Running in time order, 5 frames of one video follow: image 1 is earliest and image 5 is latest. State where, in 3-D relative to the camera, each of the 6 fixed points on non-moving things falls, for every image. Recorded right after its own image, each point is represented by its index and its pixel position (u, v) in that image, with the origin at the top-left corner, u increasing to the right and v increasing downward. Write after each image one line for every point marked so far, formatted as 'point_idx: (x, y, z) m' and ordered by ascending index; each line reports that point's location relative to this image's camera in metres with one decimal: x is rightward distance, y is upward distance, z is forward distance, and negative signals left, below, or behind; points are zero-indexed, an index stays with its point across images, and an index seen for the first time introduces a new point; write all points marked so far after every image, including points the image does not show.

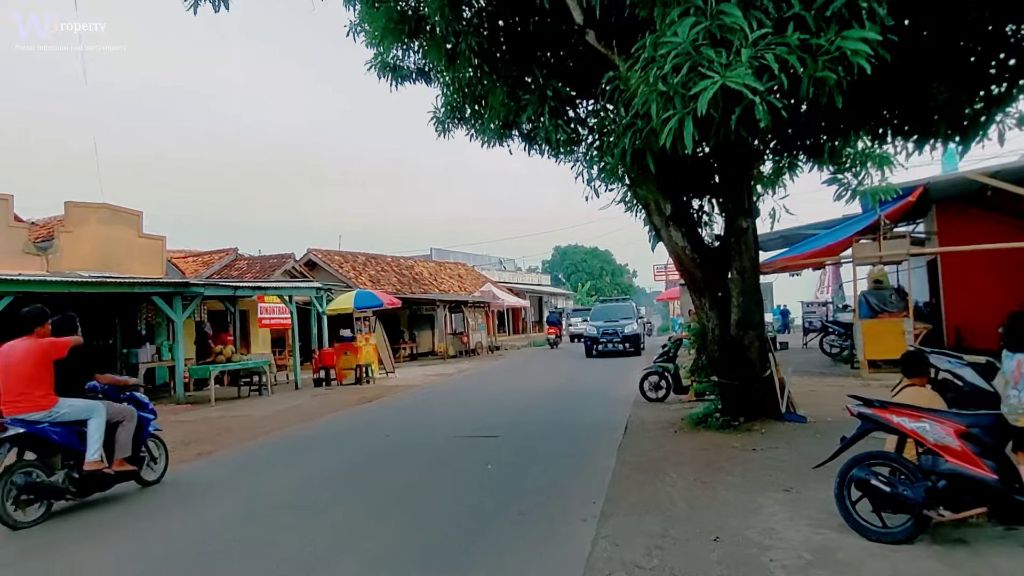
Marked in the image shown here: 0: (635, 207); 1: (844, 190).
0: (+1.6, +1.1, +8.9) m
1: (+4.6, +1.4, +9.2) m
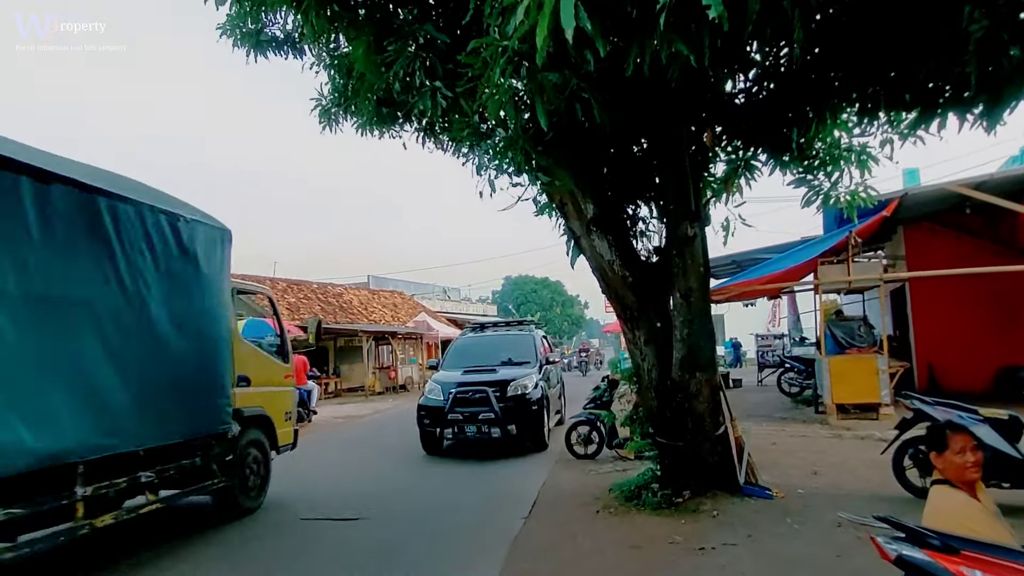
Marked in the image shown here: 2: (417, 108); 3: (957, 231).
0: (+0.4, +0.8, +6.9) m
1: (+3.3, +1.0, +7.4) m
2: (-0.9, +1.6, +5.9) m
3: (+8.2, +1.0, +12.2) m
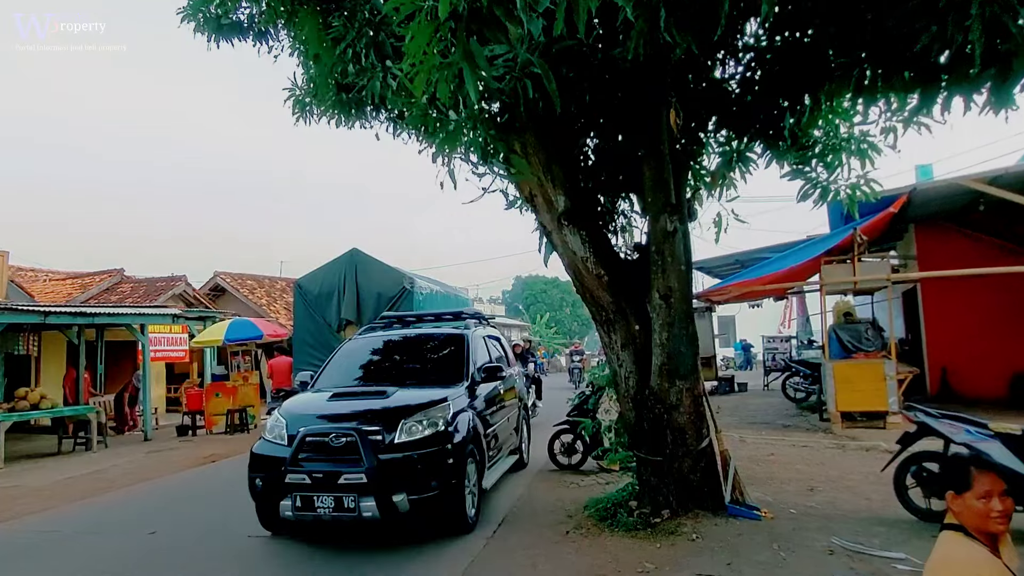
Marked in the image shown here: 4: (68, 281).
0: (+0.1, +0.8, +6.4) m
1: (+3.1, +1.0, +6.8) m
2: (-1.2, +1.6, +5.5) m
3: (+8.0, +1.0, +11.5) m
4: (-13.2, +0.2, +19.6) m
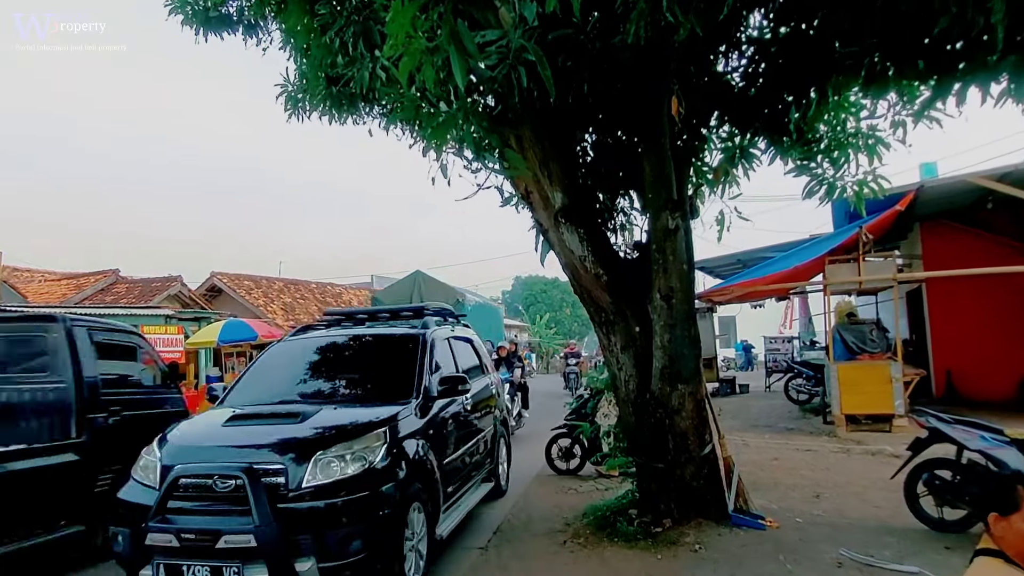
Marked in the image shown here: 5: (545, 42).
0: (+0.1, +0.8, +6.2) m
1: (+3.0, +1.0, +6.6) m
2: (-1.2, +1.6, +5.3) m
3: (+8.0, +1.0, +11.3) m
4: (-13.2, +0.2, +19.4) m
5: (+0.2, +1.6, +4.4) m
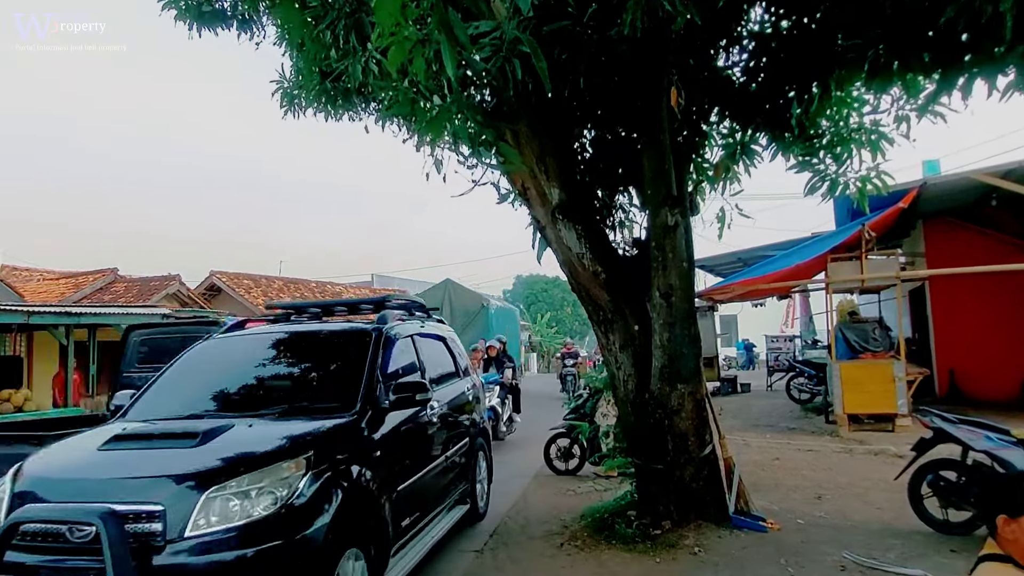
0: (0.0, +0.8, +6.1) m
1: (+3.0, +1.1, +6.5) m
2: (-1.2, +1.7, +5.2) m
3: (+7.9, +1.1, +11.2) m
4: (-13.2, +0.2, +19.4) m
5: (+0.2, +1.6, +4.3) m
